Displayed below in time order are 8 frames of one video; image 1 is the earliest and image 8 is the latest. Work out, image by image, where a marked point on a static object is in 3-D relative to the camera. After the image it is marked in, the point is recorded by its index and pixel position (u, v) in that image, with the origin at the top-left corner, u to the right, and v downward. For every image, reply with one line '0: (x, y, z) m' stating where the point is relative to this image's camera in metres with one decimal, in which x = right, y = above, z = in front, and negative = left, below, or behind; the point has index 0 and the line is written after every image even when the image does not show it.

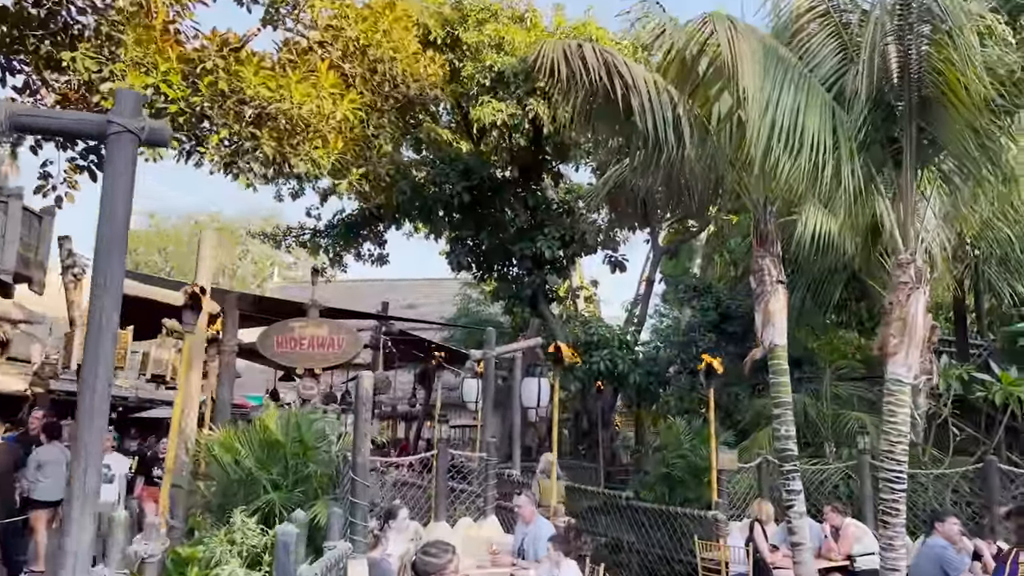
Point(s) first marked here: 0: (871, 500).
0: (+2.9, -1.7, +6.9) m
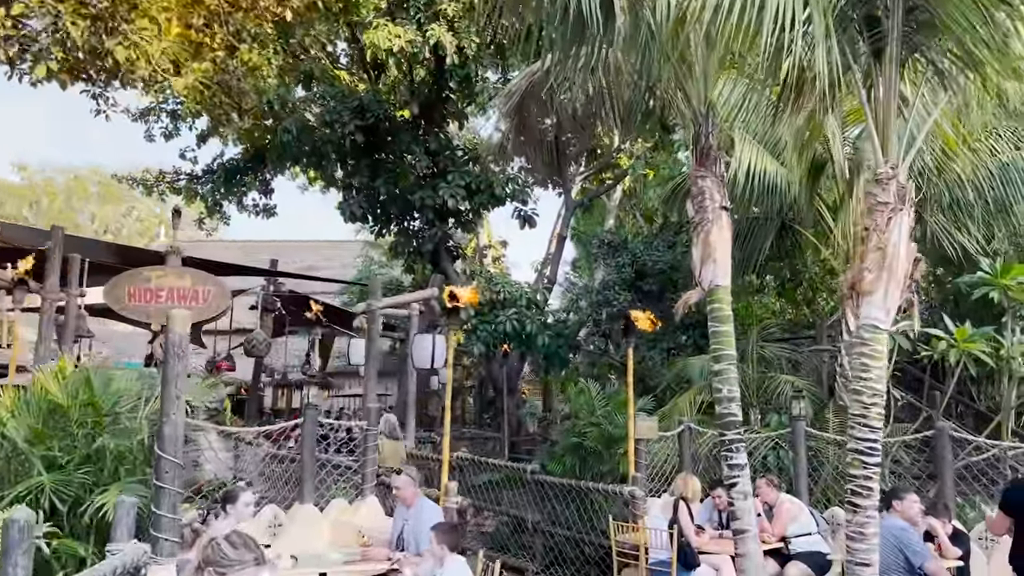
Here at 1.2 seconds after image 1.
0: (+2.1, -1.3, +6.1) m
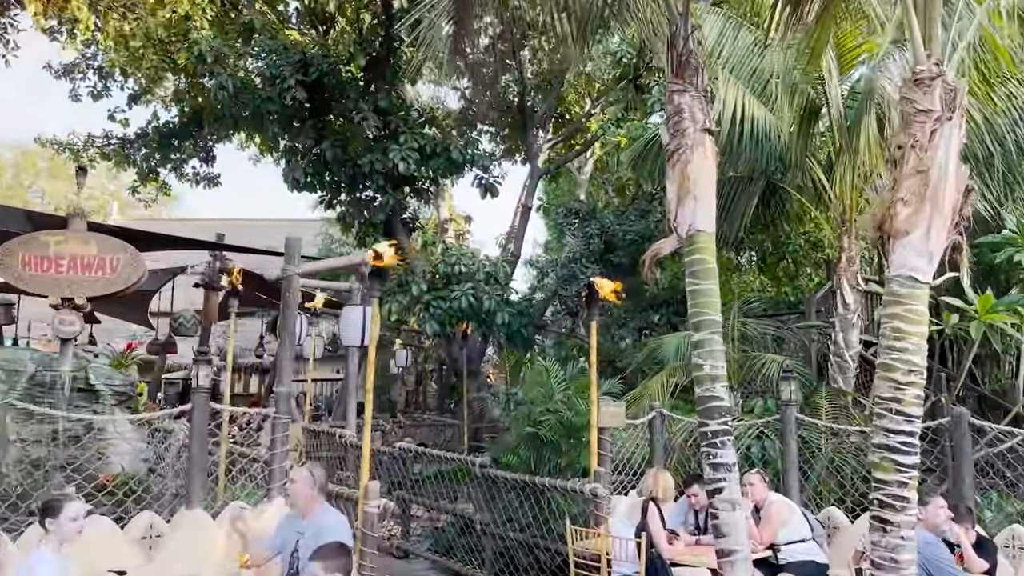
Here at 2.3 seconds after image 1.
0: (+1.8, -1.1, +5.2) m
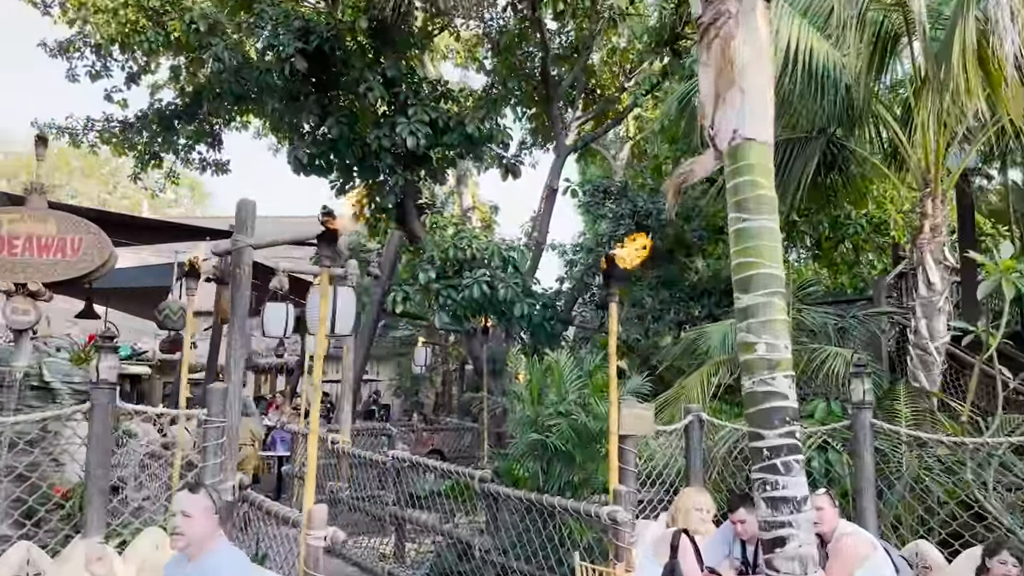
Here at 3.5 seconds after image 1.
0: (+1.7, -1.0, +4.1) m
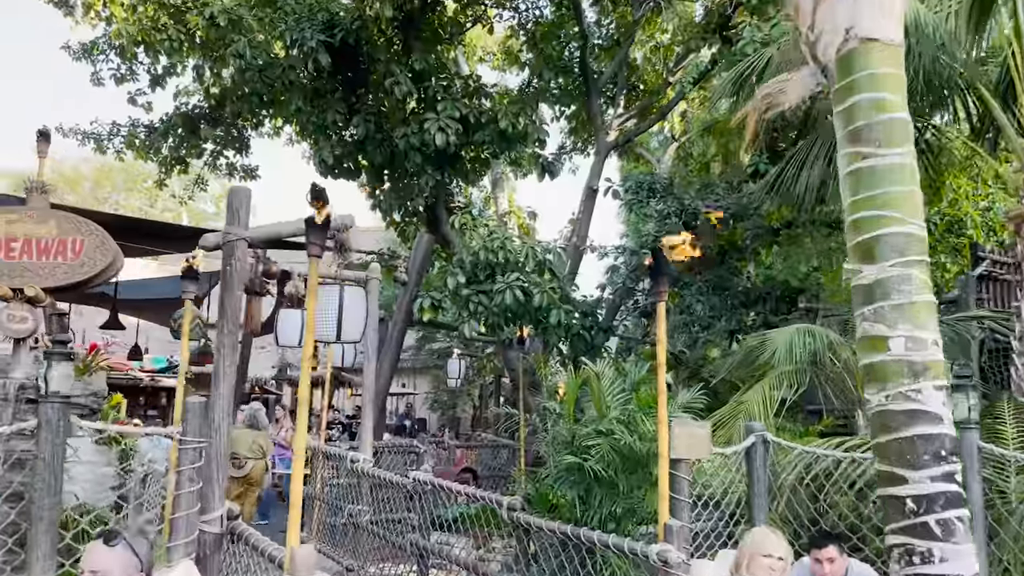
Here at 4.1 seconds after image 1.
0: (+1.9, -1.0, +3.4) m
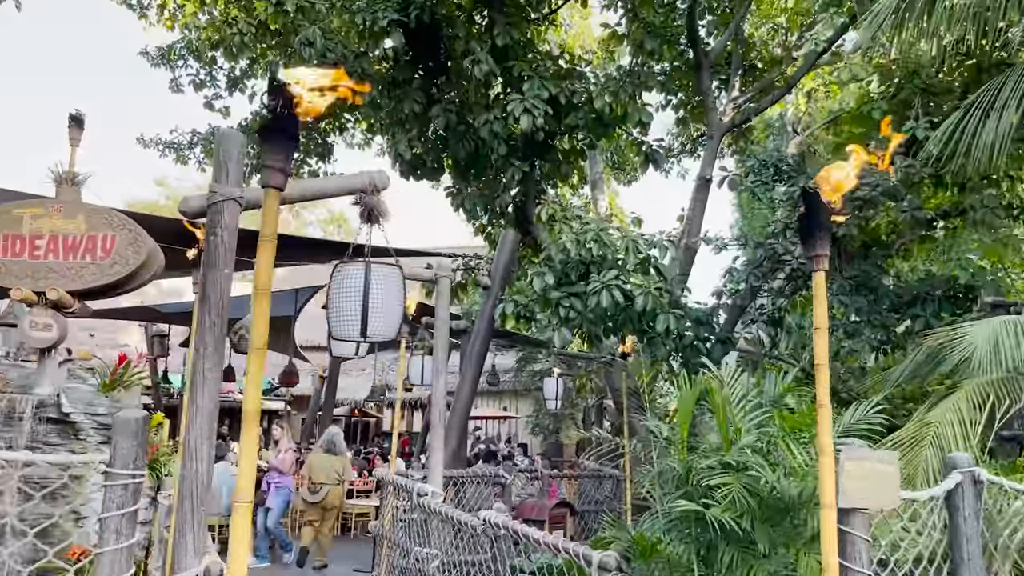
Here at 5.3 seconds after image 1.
0: (+2.1, -0.8, +2.0) m
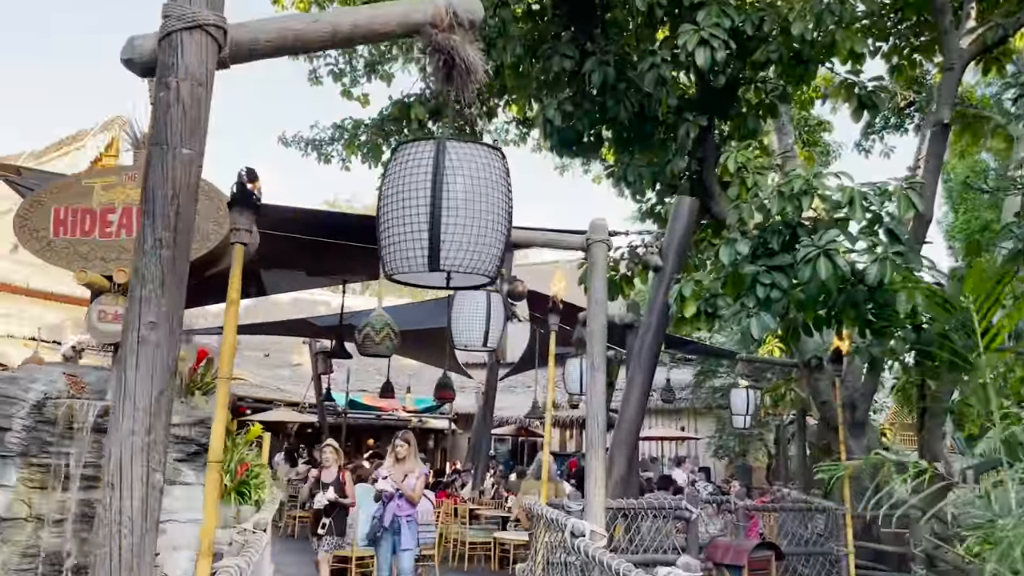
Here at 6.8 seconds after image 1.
0: (+2.2, -0.5, +0.2) m
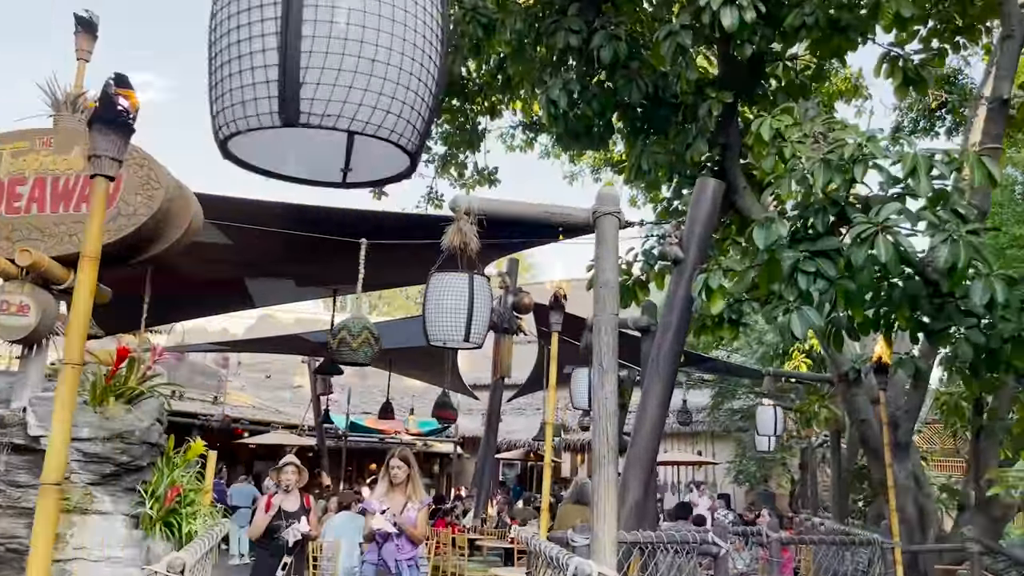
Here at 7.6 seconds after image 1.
0: (+2.1, -0.3, -0.6) m
